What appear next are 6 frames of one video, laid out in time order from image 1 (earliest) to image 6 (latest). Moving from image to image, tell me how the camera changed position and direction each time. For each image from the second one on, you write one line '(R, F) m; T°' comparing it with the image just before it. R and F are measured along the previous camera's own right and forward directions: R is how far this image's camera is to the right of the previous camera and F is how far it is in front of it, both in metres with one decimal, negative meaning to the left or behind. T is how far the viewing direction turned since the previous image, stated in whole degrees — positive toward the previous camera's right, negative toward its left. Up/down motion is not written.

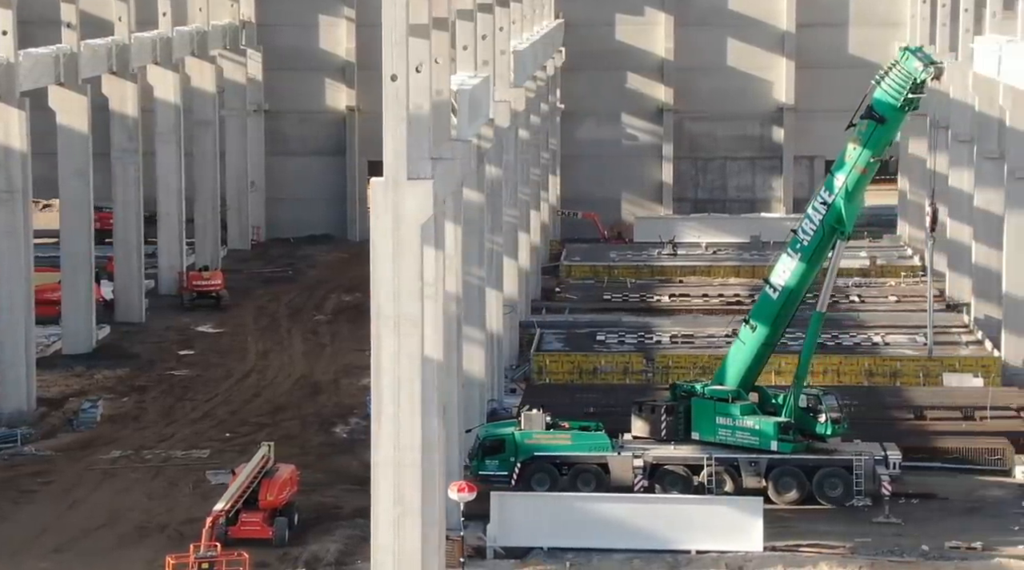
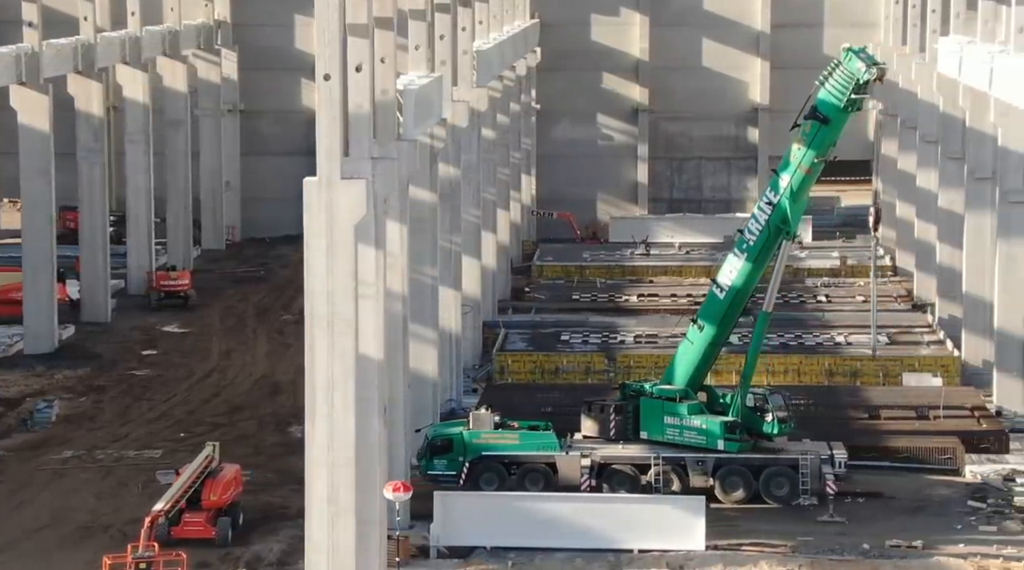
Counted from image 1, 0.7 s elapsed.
(+0.3, 0.0) m; +1°
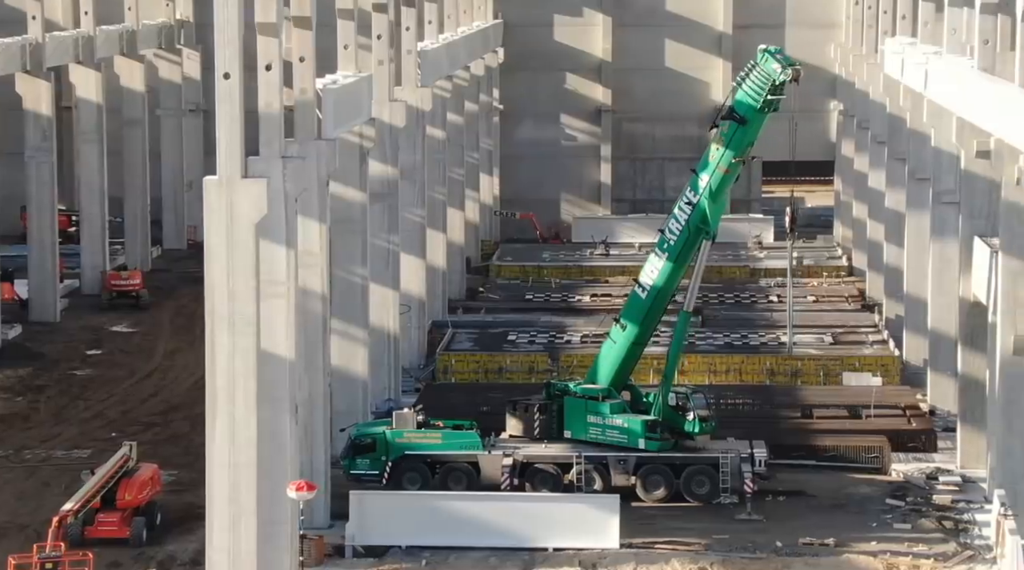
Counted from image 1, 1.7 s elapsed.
(+0.5, -0.1) m; +2°
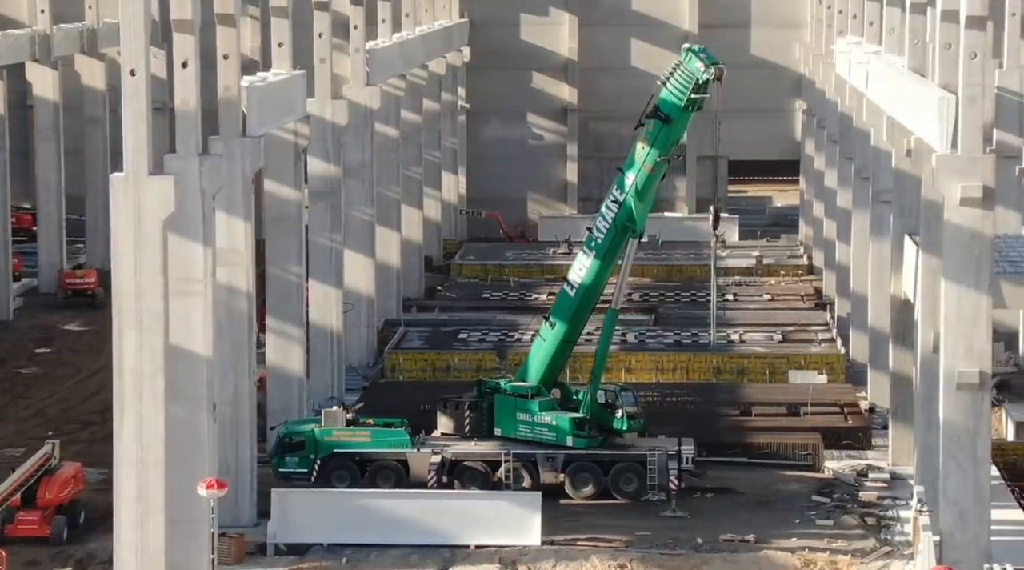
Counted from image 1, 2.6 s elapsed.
(+0.5, -0.1) m; +1°
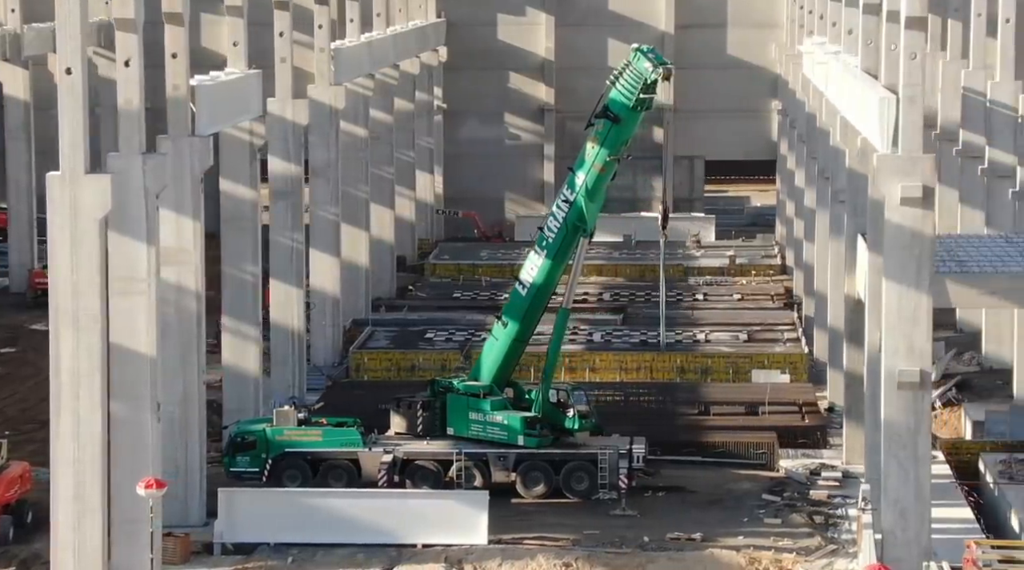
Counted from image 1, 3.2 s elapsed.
(+0.3, 0.0) m; +1°
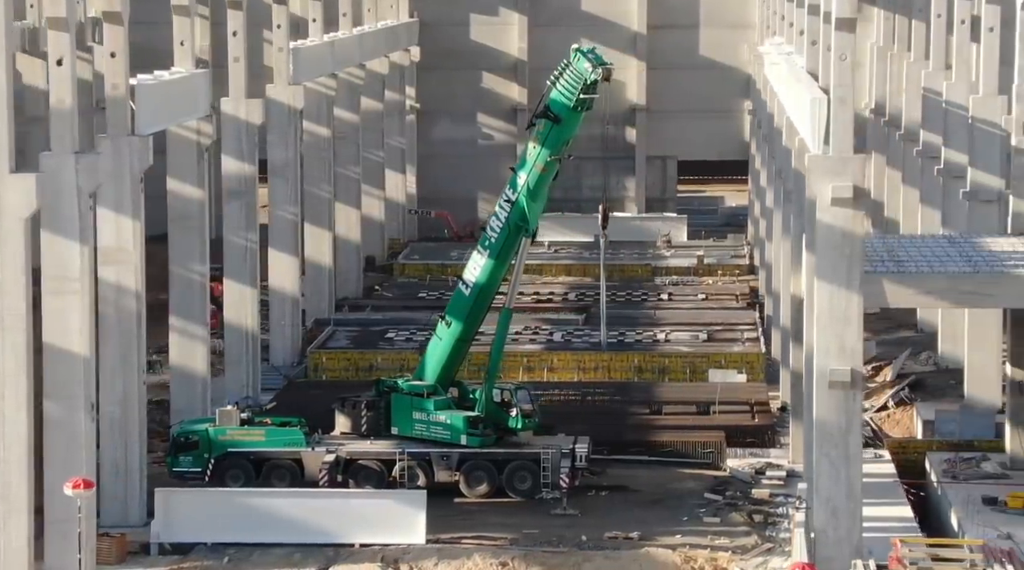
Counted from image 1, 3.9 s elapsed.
(+0.4, -0.1) m; +1°
